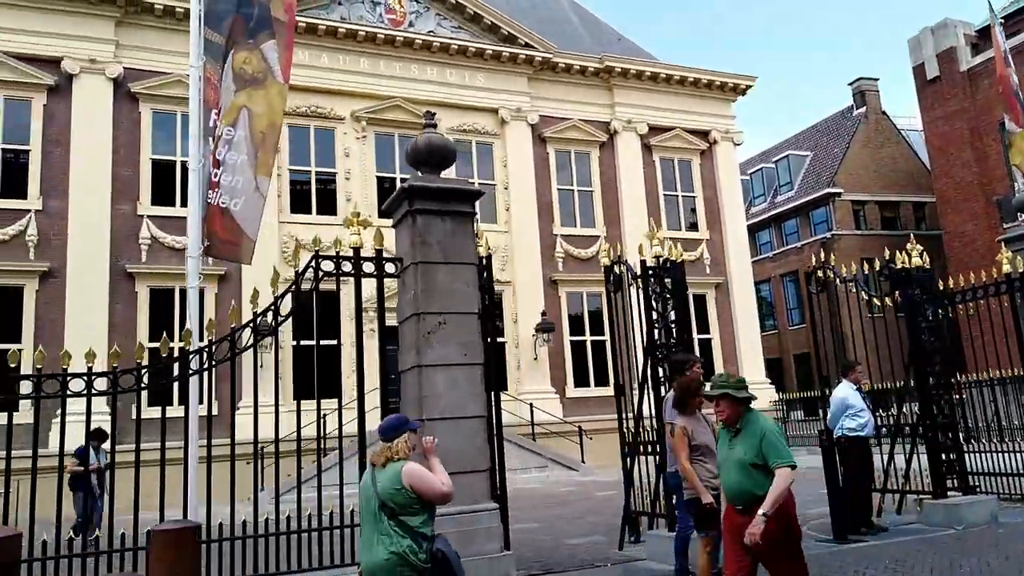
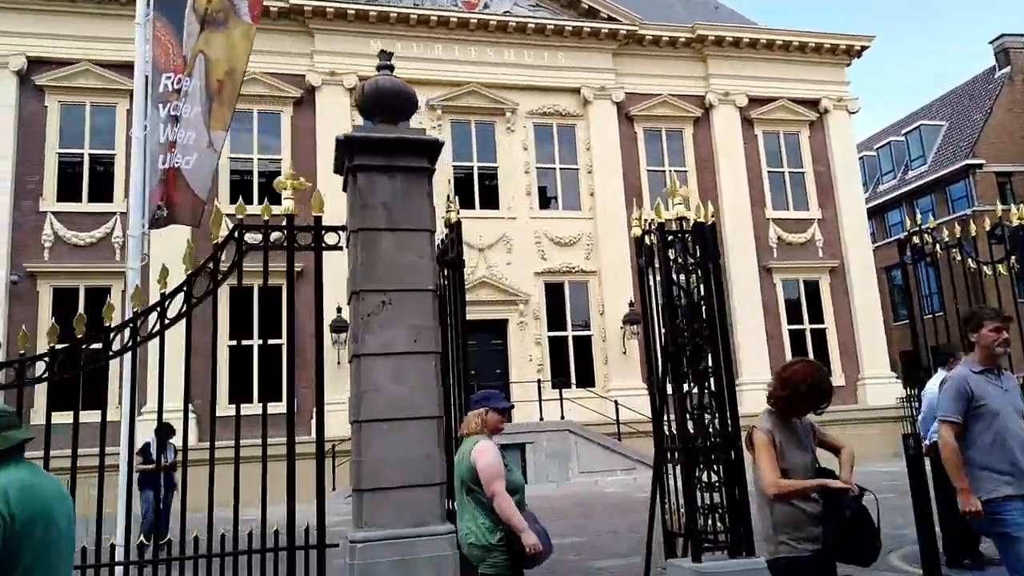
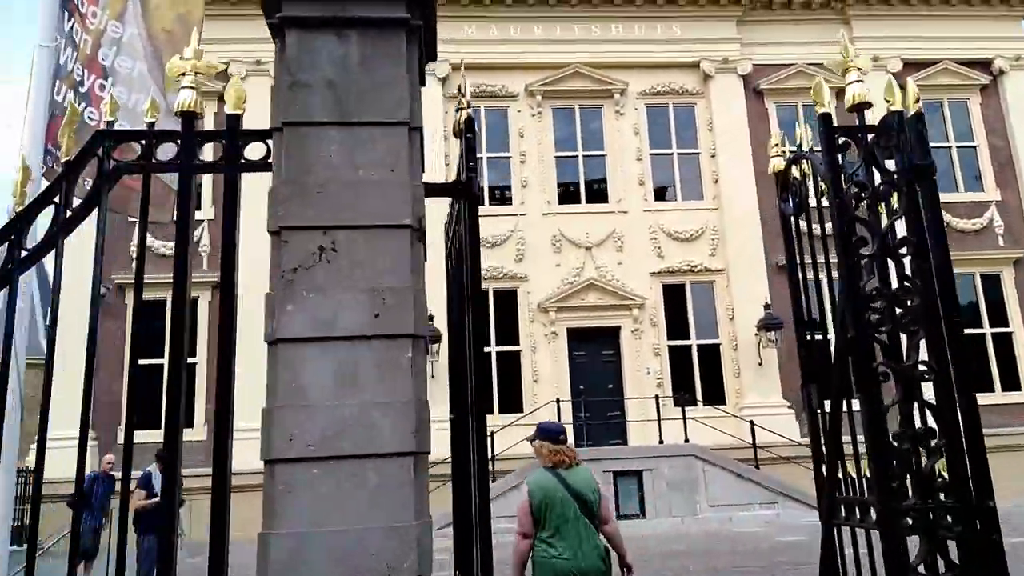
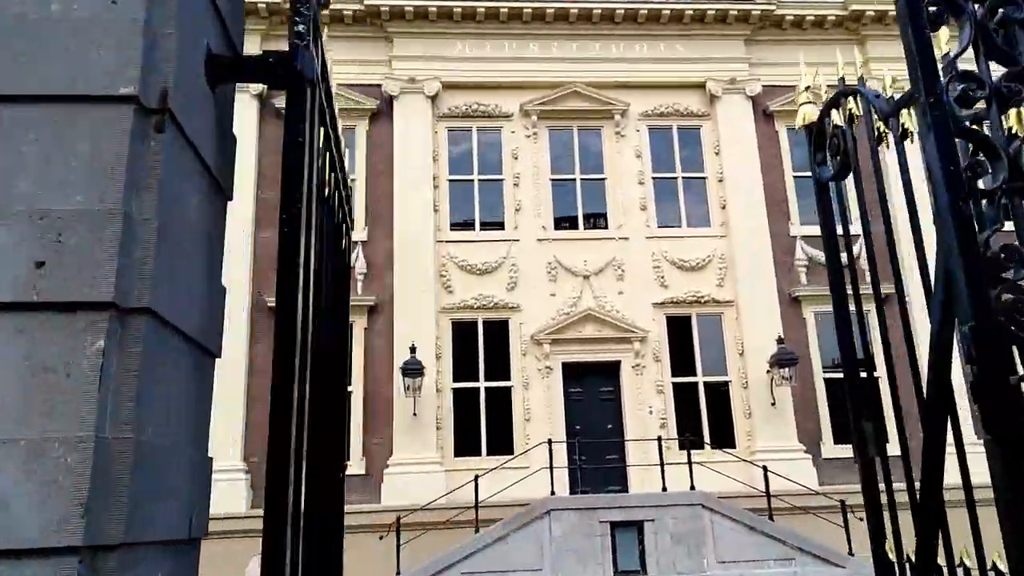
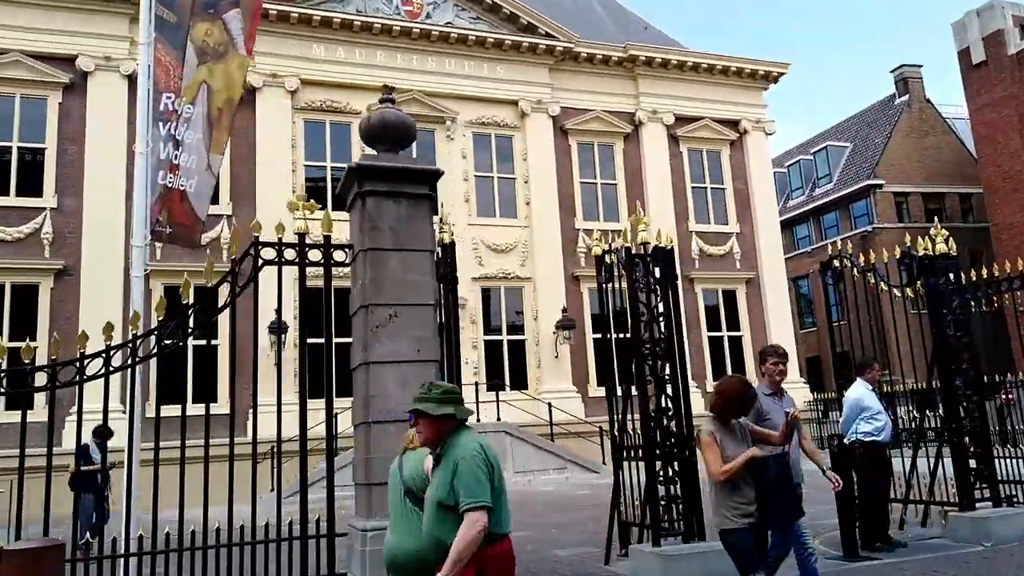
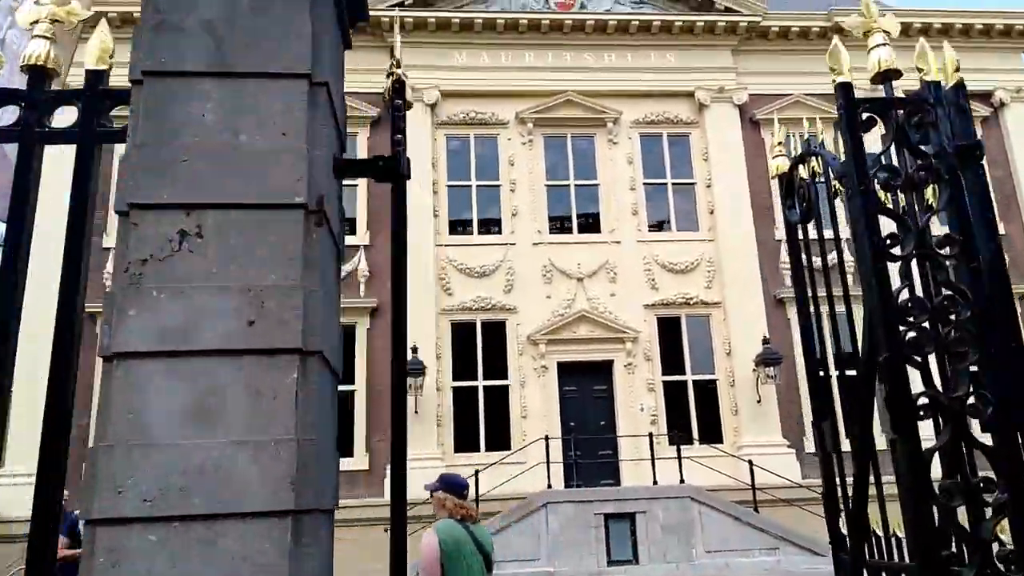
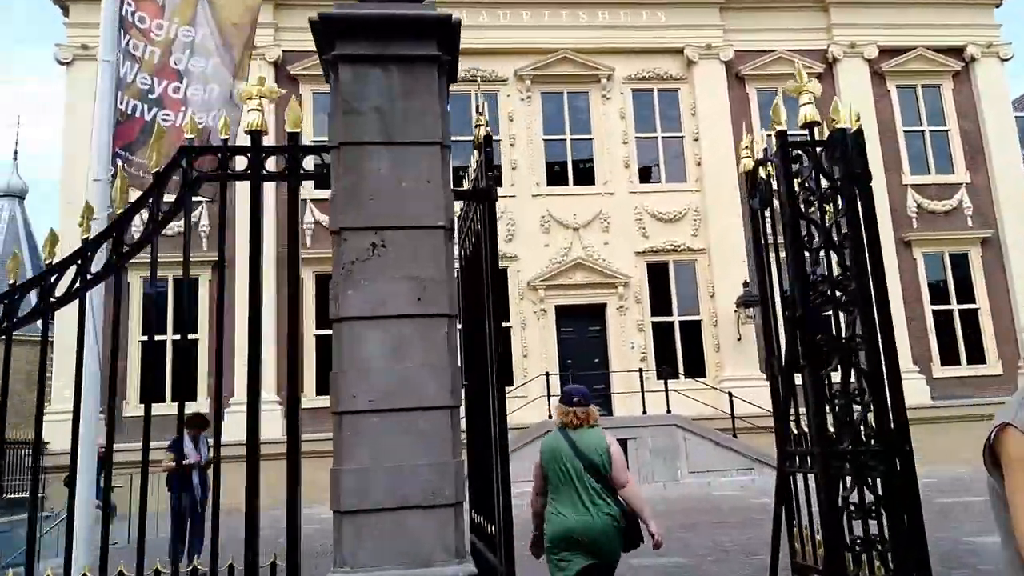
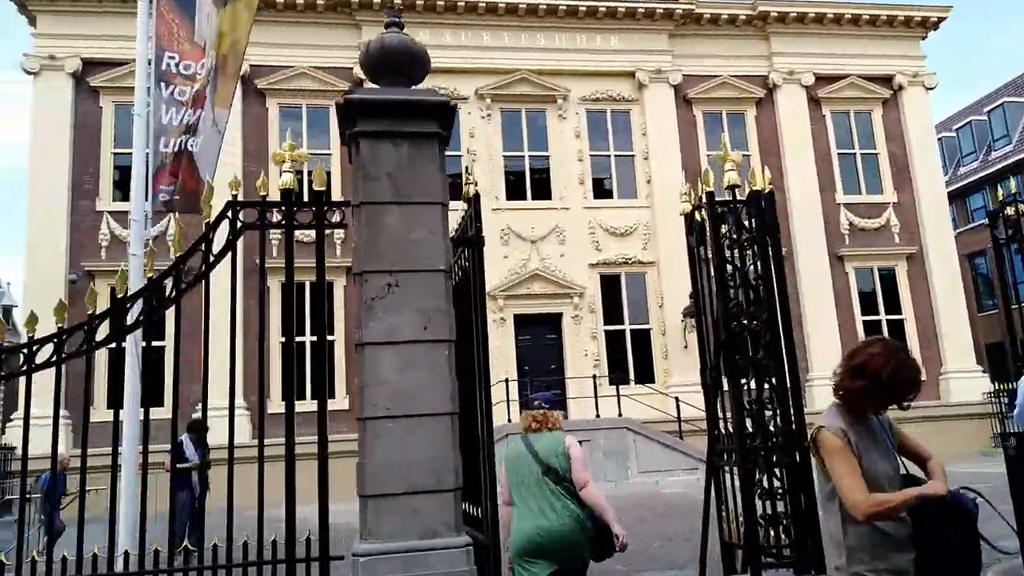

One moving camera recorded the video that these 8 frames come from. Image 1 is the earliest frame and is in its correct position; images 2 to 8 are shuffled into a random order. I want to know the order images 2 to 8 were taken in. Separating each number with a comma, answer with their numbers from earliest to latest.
5, 2, 8, 7, 3, 6, 4
